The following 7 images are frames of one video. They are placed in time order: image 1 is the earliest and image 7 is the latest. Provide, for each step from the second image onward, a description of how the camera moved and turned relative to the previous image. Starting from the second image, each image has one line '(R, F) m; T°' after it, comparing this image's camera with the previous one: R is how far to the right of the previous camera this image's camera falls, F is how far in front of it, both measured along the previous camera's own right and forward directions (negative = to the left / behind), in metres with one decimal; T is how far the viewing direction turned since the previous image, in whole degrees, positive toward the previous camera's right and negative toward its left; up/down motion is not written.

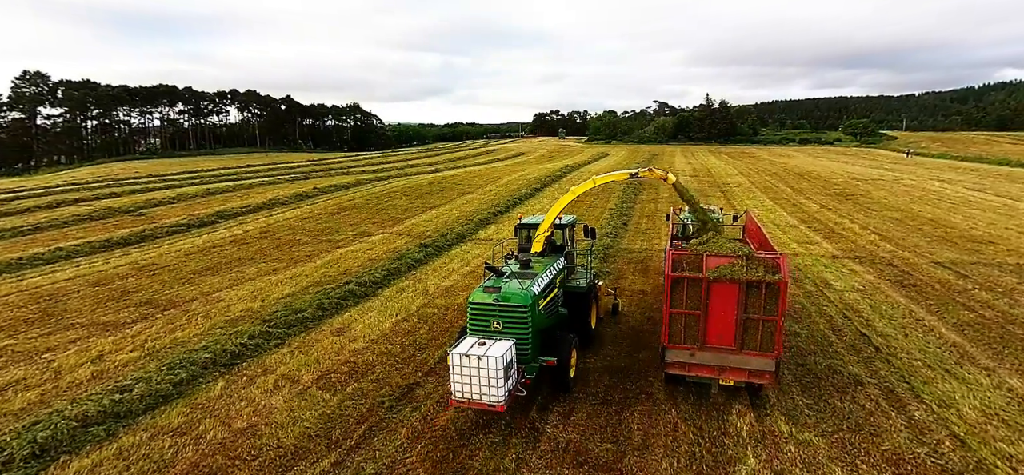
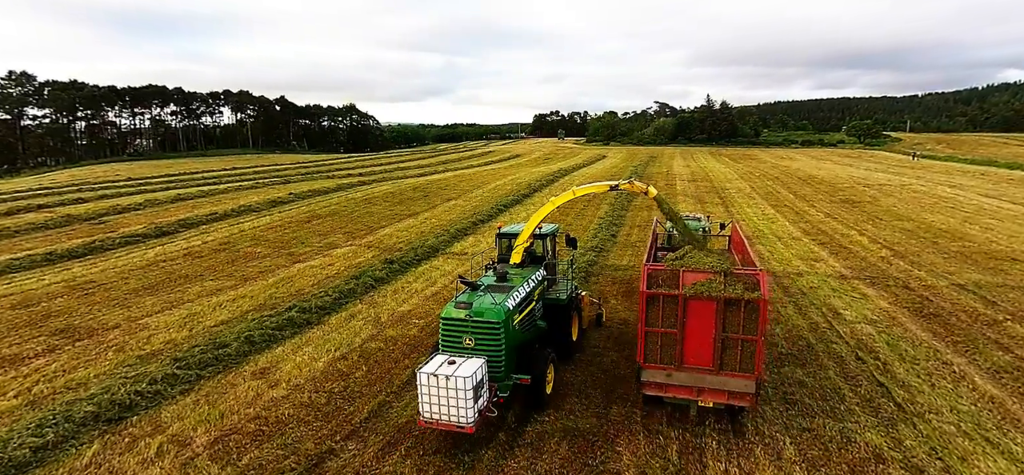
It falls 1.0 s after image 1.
(+0.8, +1.5) m; 0°
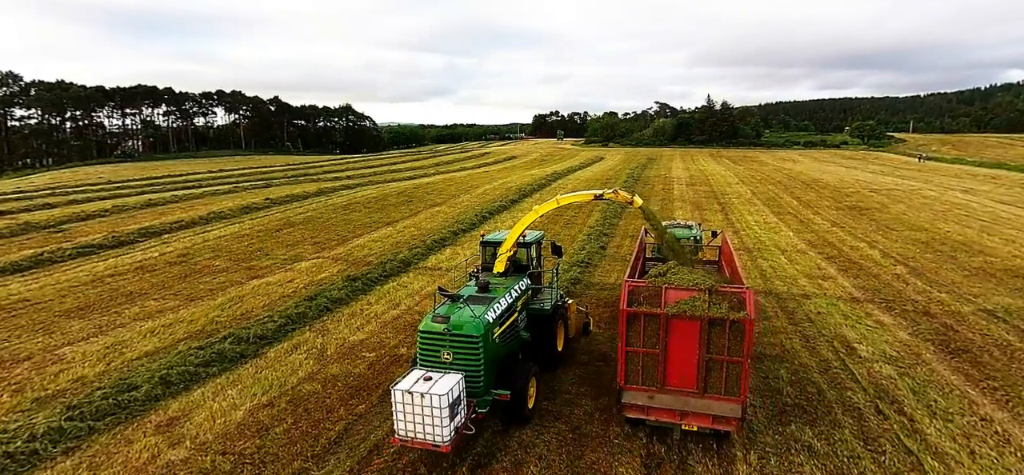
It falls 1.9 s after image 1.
(+0.7, +1.3) m; 0°
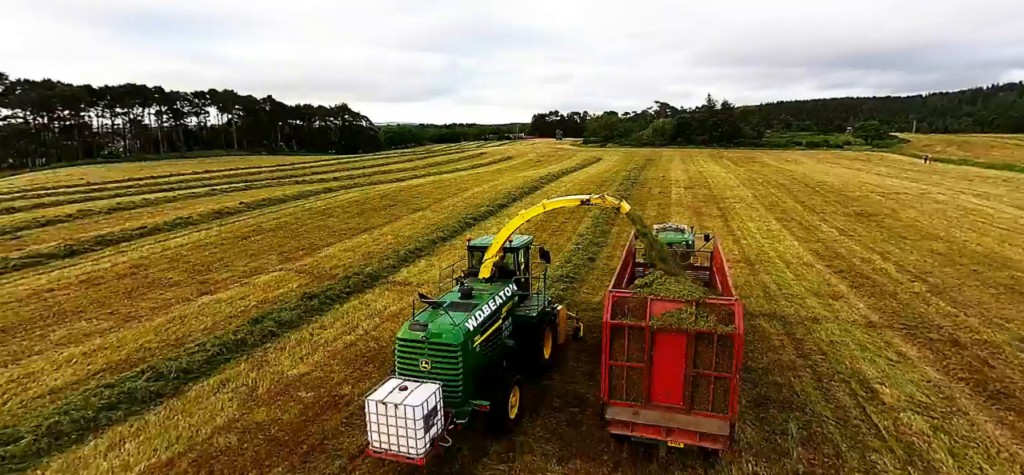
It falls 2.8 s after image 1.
(+0.6, +1.3) m; 0°
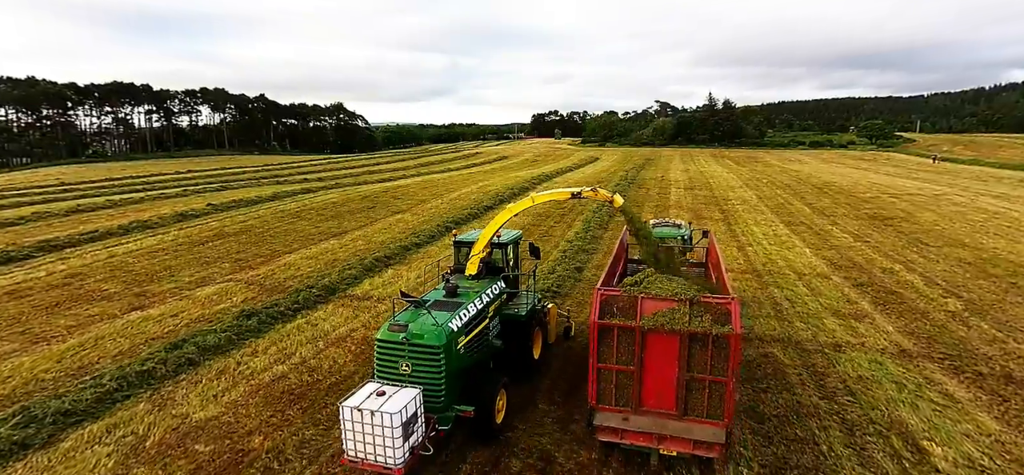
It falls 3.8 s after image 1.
(+0.6, +1.5) m; 0°
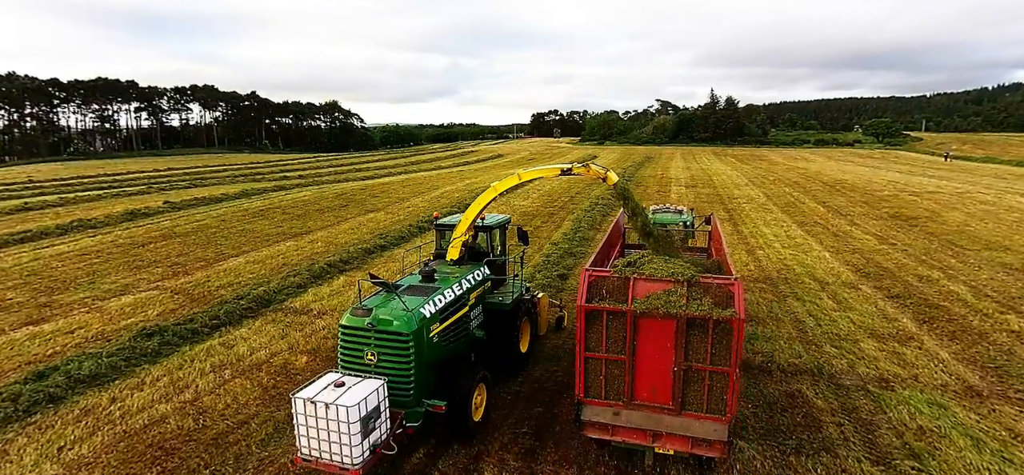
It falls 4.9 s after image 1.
(+0.2, +0.6) m; 0°
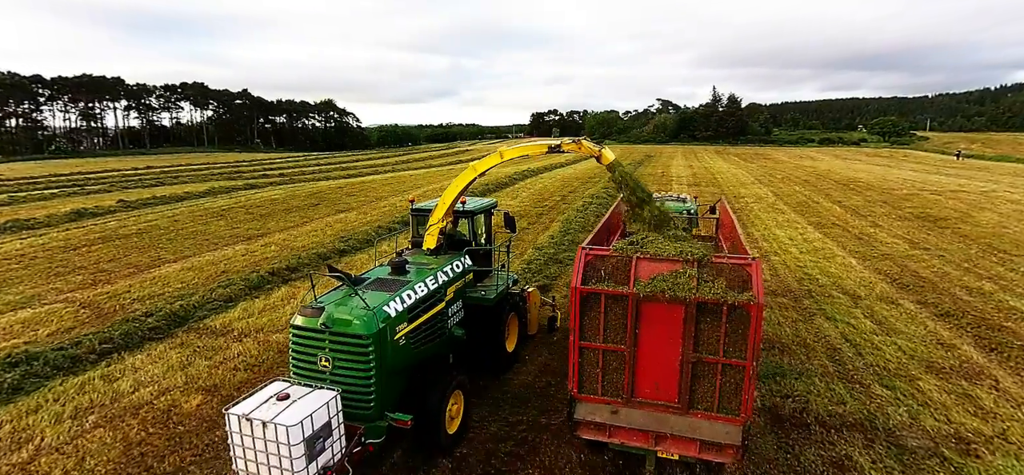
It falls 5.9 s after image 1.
(+0.2, +0.7) m; 0°
